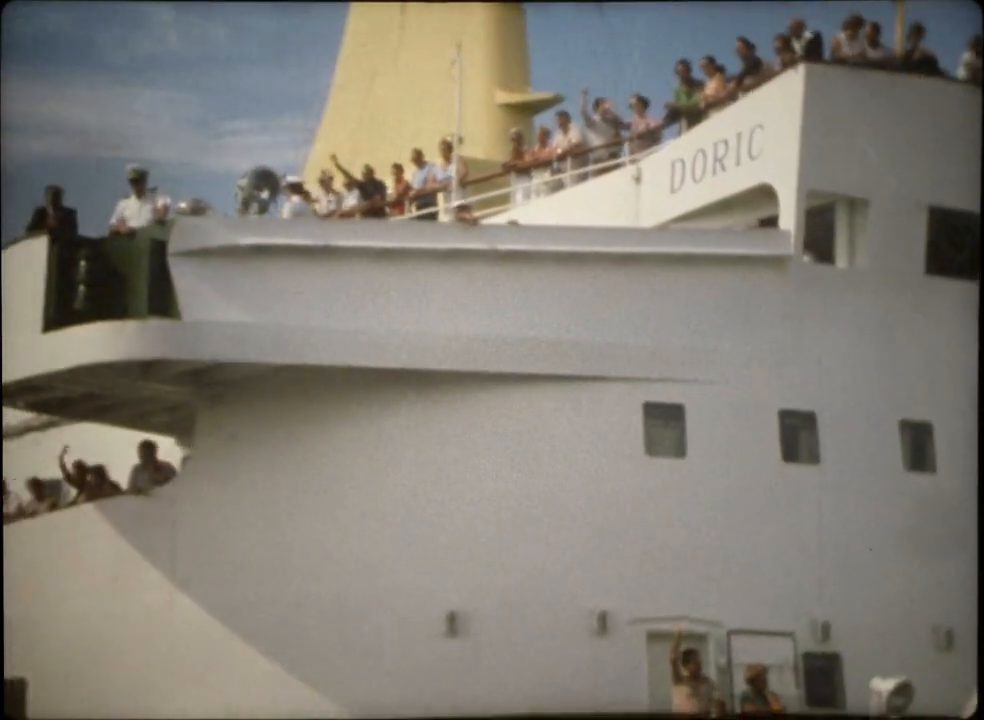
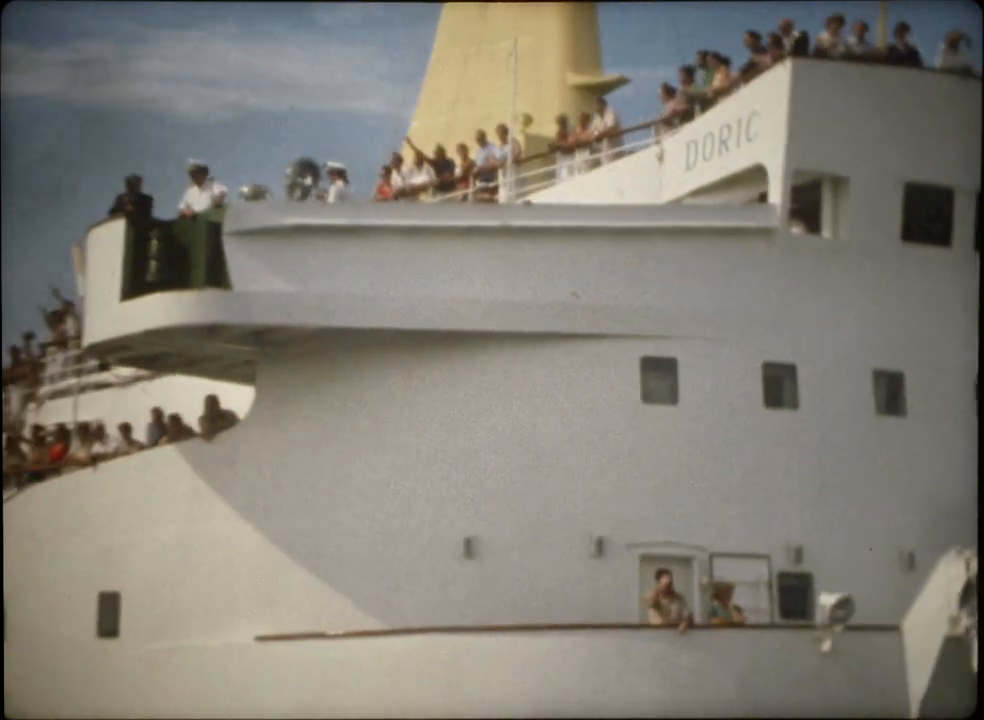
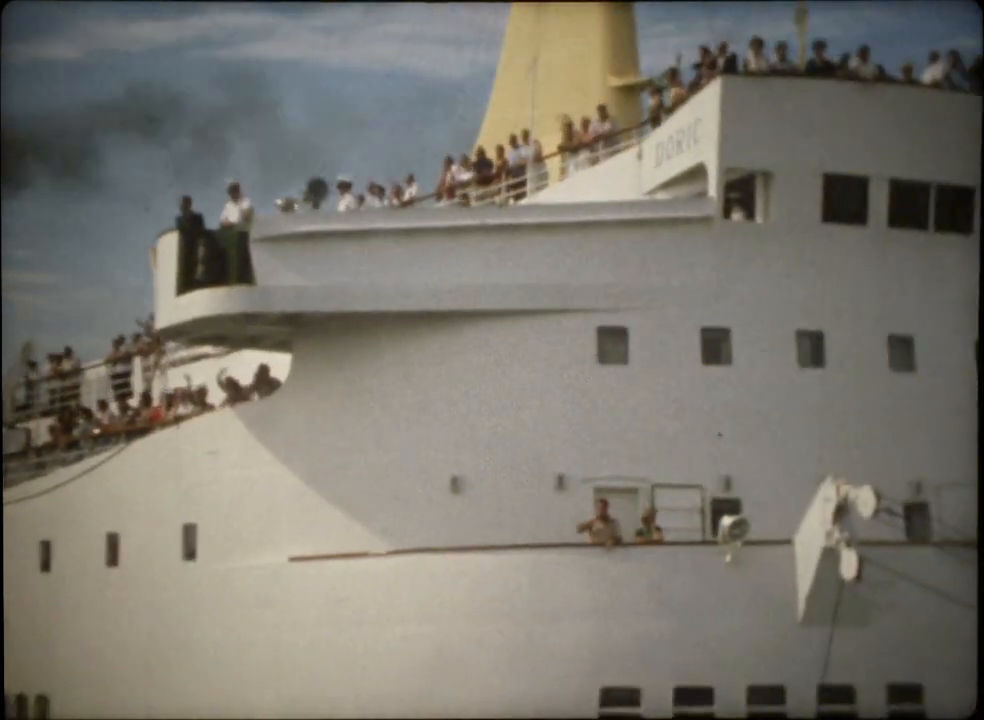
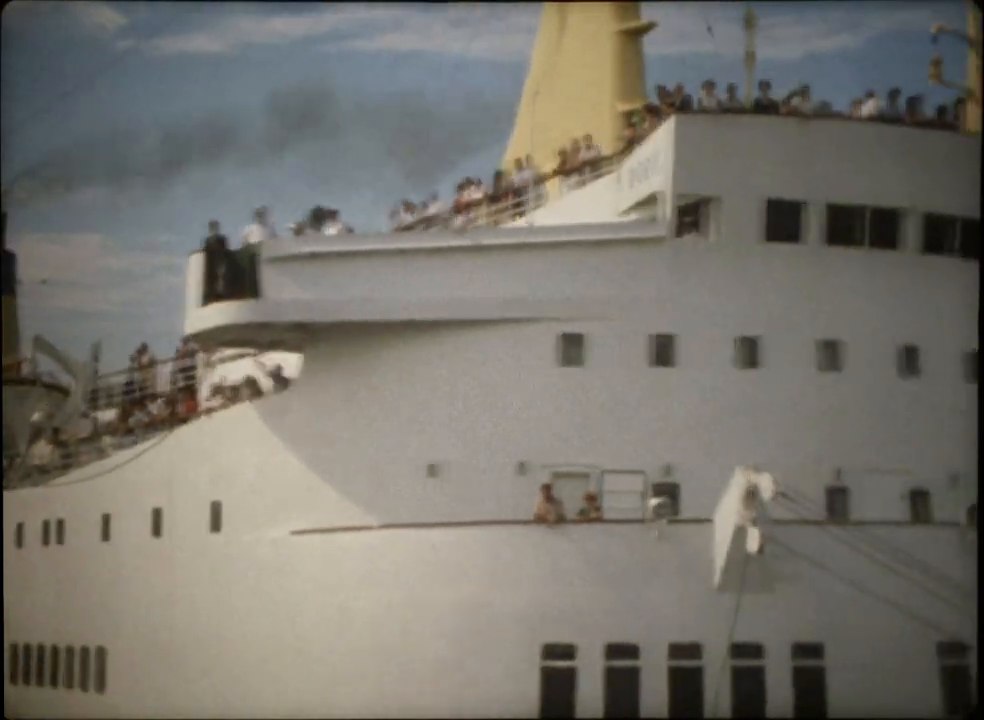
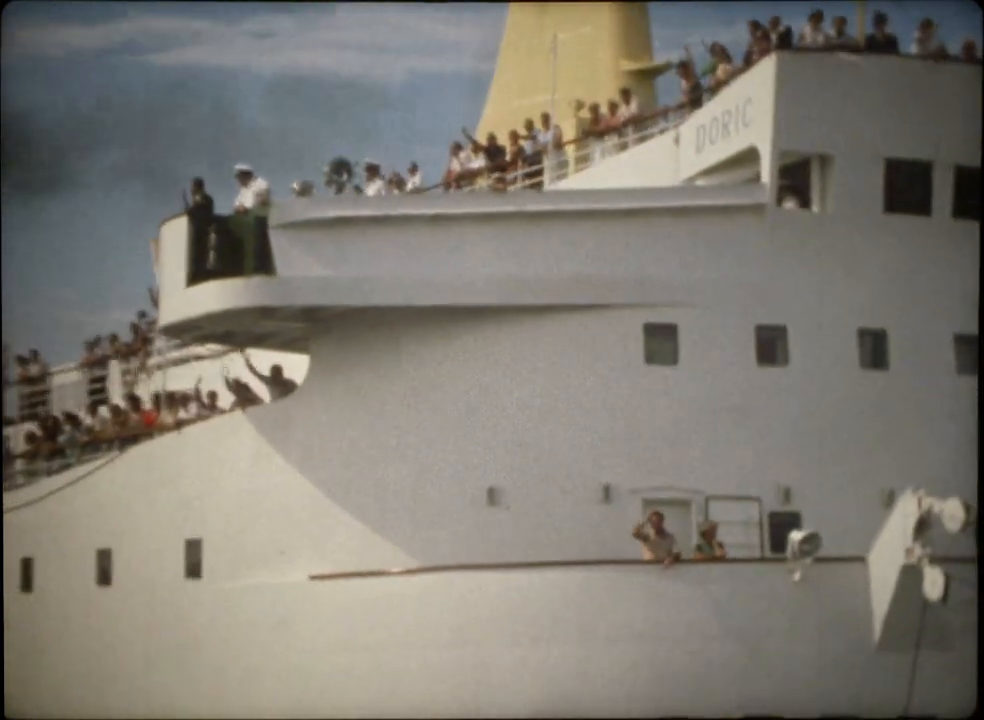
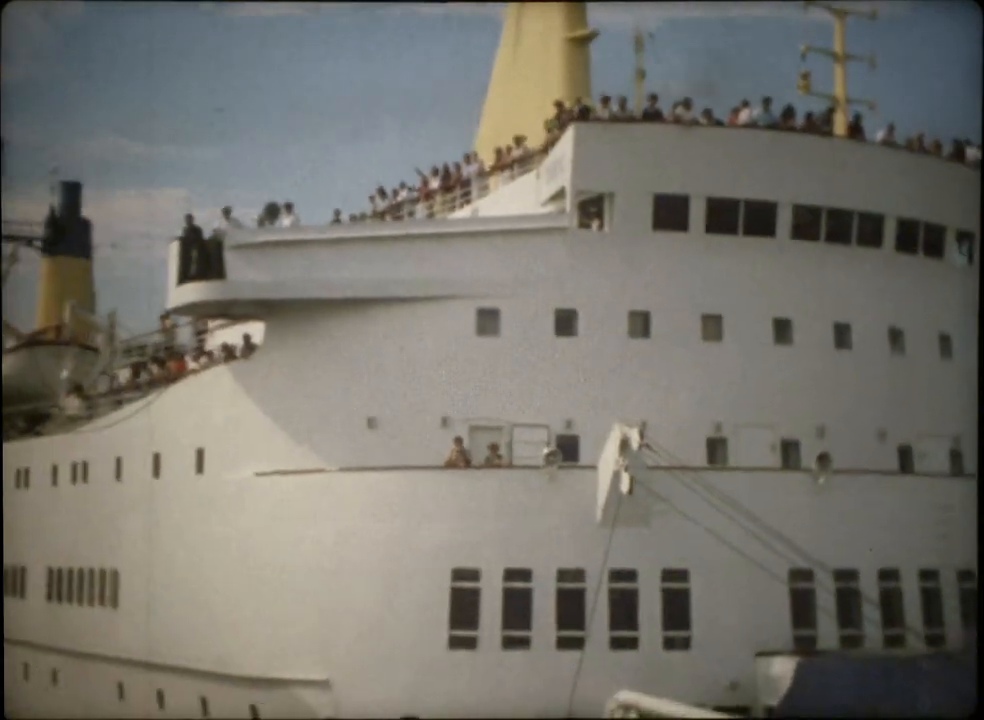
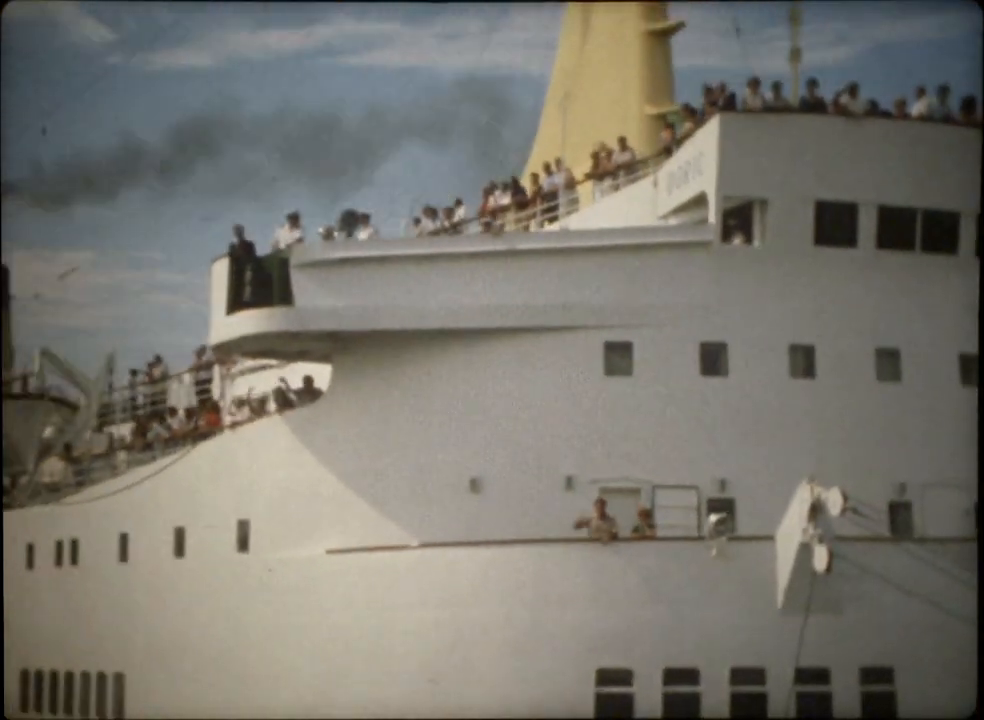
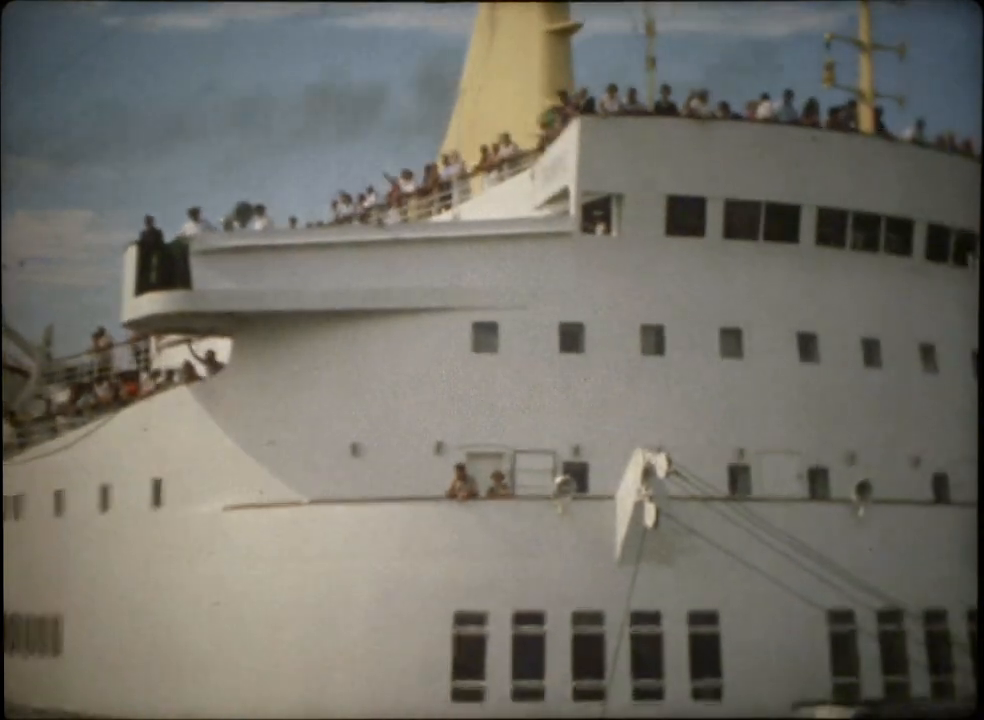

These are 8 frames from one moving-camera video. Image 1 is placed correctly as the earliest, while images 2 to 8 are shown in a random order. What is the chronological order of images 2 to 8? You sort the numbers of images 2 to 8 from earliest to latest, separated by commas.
2, 5, 3, 7, 4, 8, 6
